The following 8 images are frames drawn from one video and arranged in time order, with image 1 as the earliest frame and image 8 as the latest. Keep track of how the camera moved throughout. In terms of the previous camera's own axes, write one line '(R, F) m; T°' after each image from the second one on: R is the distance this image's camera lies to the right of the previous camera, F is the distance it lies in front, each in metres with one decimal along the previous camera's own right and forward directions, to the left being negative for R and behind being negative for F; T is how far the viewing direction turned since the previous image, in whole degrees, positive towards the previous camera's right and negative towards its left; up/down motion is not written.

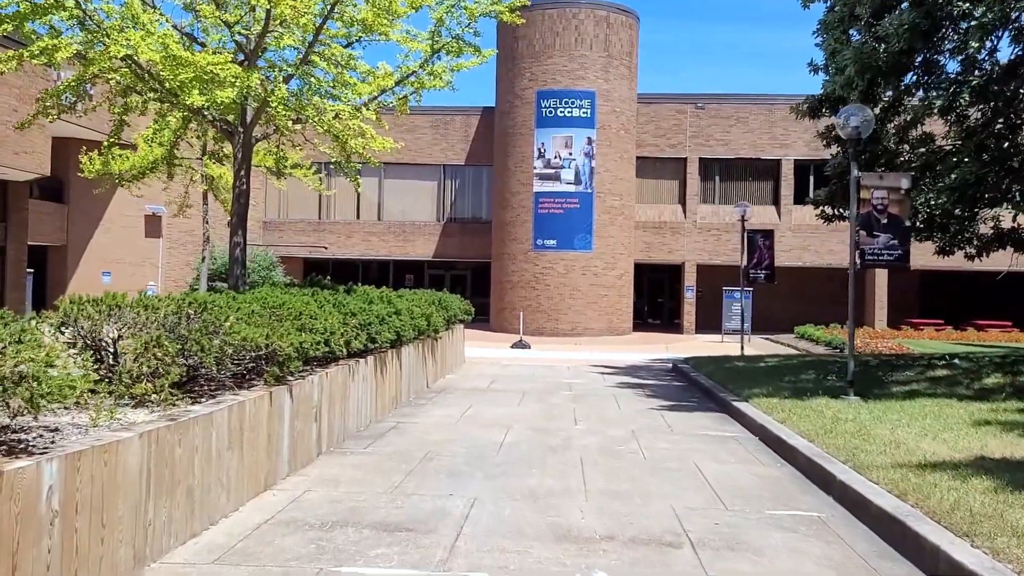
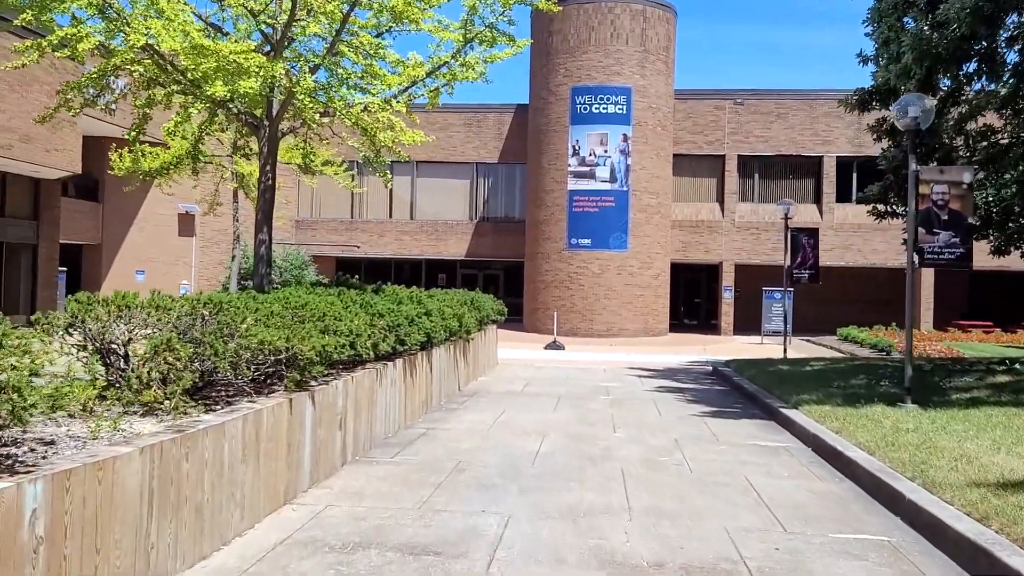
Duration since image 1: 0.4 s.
(0.0, +0.5) m; -2°
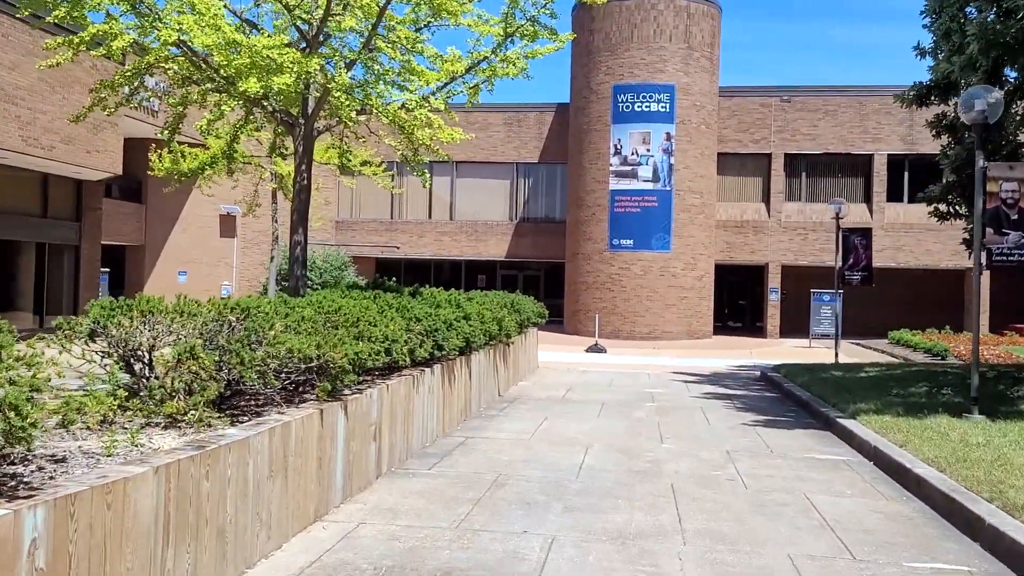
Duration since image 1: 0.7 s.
(0.0, +0.4) m; -3°
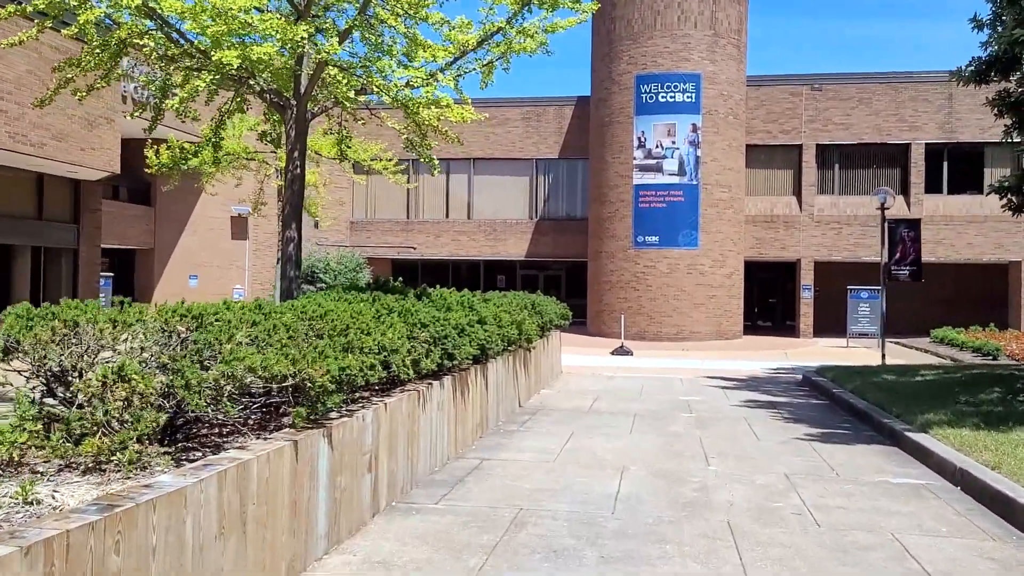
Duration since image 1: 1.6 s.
(0.0, +1.2) m; -1°
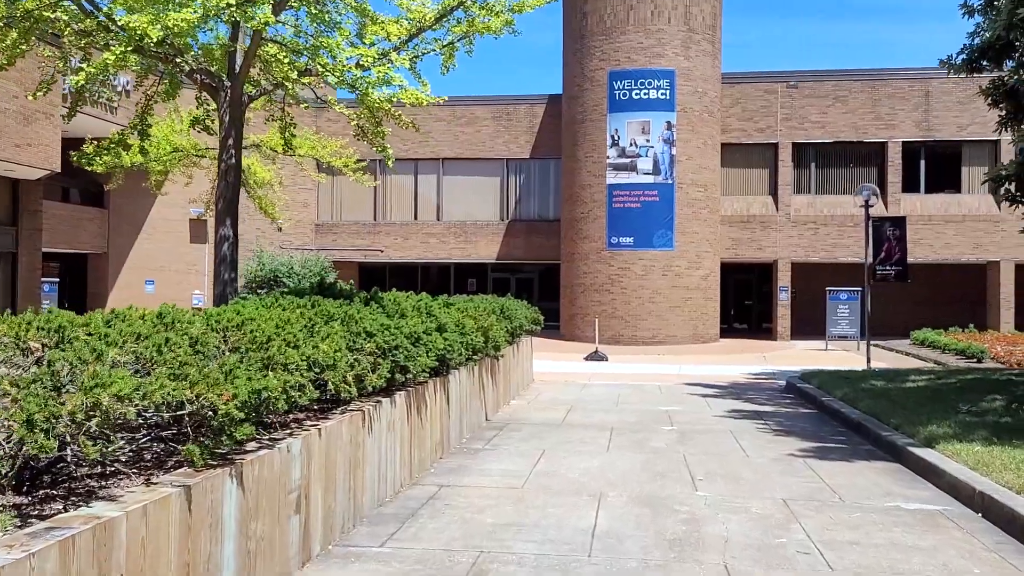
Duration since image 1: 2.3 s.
(+0.1, +1.0) m; +2°
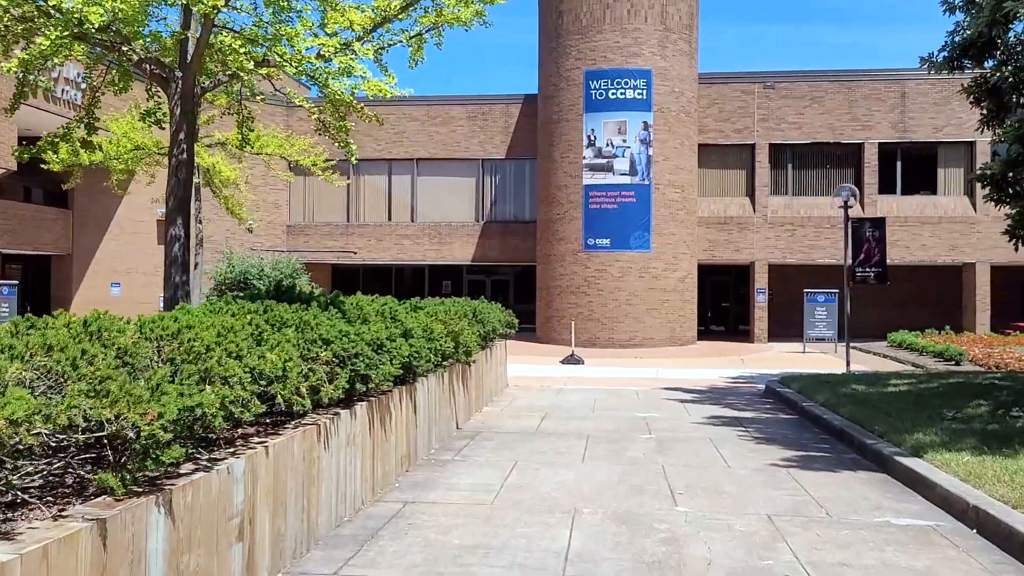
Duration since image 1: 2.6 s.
(+0.1, +0.4) m; +1°
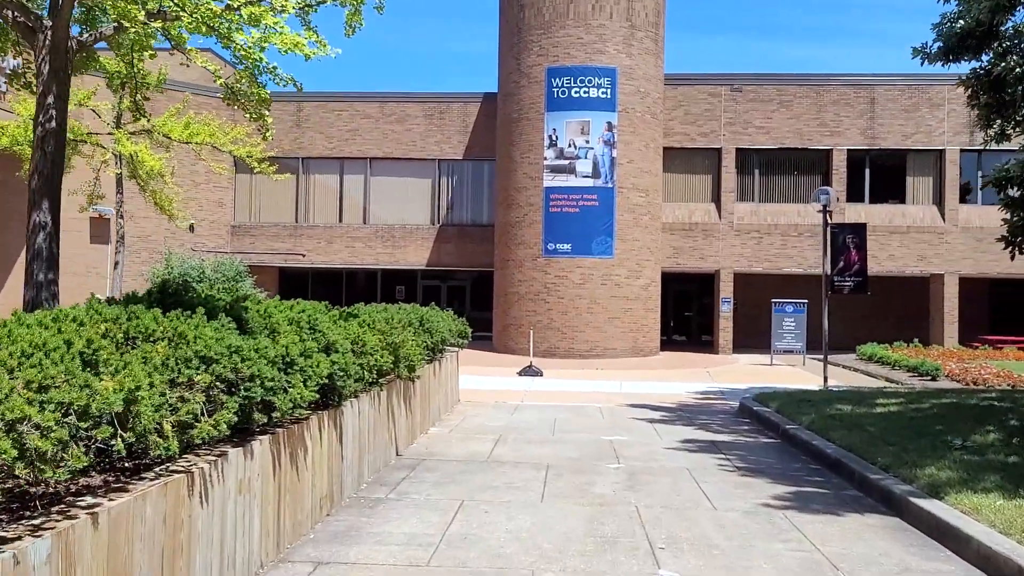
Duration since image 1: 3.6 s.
(+0.1, +1.4) m; +3°
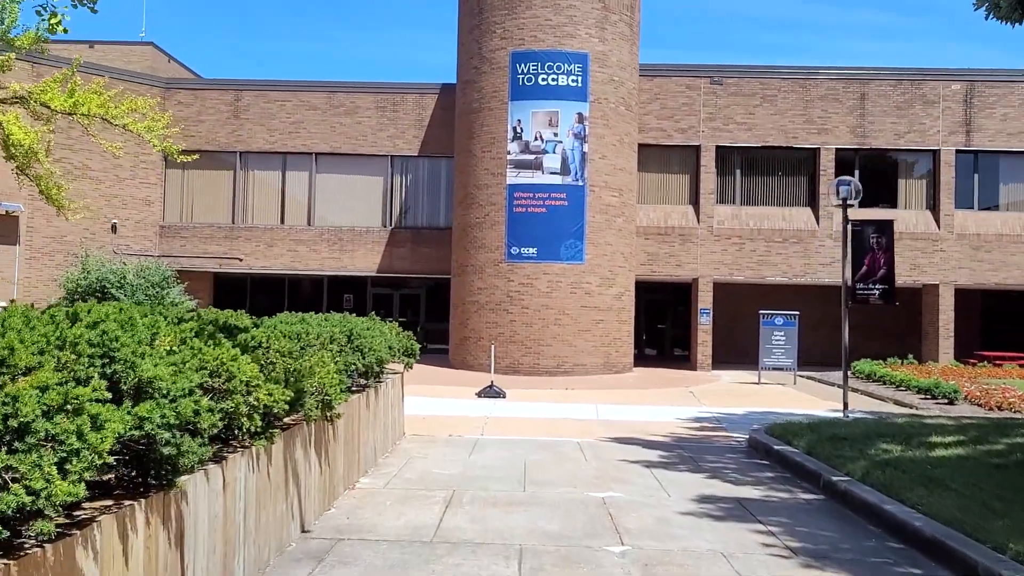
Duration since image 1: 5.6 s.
(0.0, +2.8) m; +3°
